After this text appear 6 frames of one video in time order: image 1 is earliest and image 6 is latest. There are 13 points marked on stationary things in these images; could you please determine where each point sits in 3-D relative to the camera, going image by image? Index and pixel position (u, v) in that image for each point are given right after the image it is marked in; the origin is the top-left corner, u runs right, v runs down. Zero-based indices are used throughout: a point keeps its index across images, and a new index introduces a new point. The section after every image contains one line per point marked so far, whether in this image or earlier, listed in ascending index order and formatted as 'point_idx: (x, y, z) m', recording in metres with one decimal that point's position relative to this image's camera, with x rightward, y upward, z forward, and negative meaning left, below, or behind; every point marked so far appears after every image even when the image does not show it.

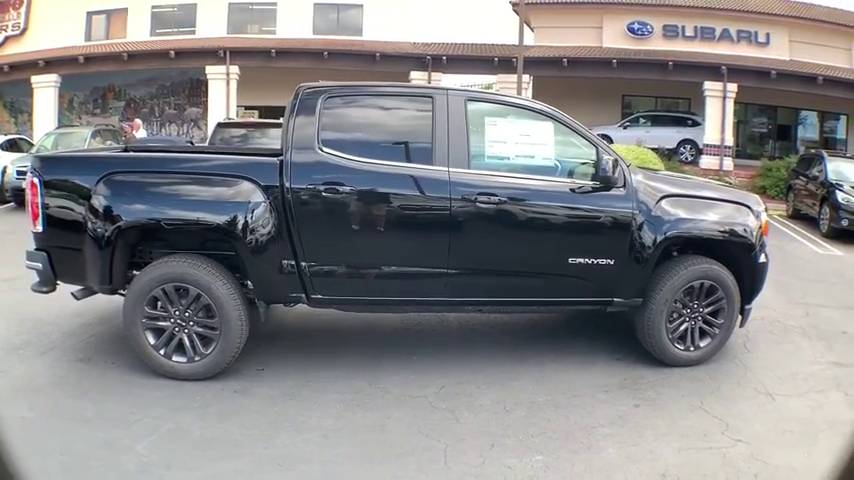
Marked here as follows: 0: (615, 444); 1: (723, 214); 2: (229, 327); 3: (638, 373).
0: (+1.1, -1.1, +3.6) m
1: (+2.3, +0.2, +4.9) m
2: (-1.3, -0.6, +4.1) m
3: (+1.6, -1.0, +4.8) m
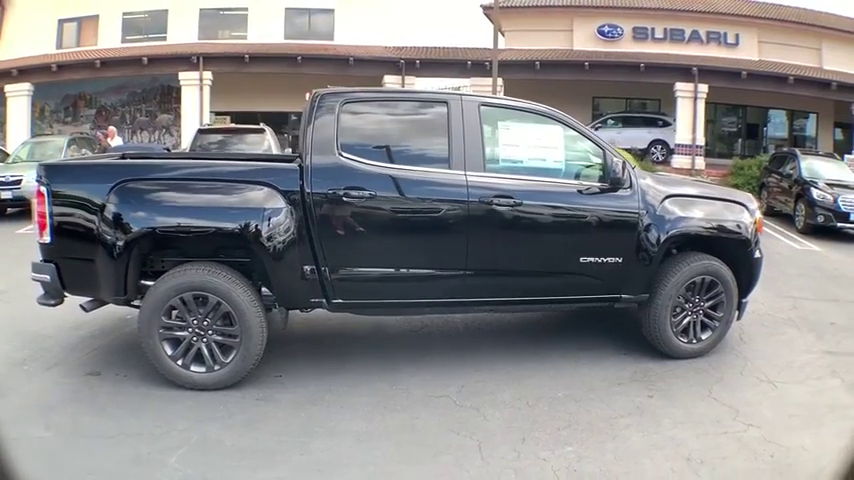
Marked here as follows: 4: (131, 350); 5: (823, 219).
0: (+1.2, -1.1, +3.7) m
1: (+2.4, +0.2, +5.1) m
2: (-1.1, -0.6, +4.1) m
3: (+1.7, -1.0, +4.9) m
4: (-2.4, -1.0, +5.2) m
5: (+7.1, +0.4, +11.4) m
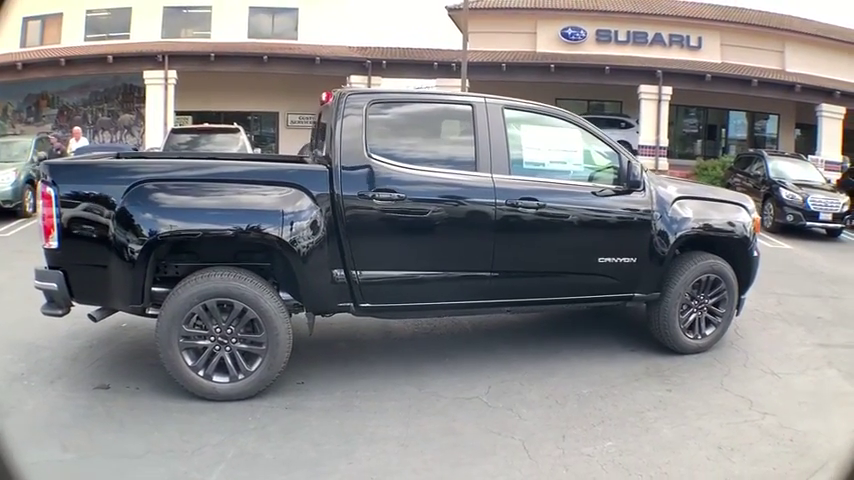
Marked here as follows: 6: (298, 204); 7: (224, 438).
0: (+1.4, -1.1, +3.8) m
1: (+2.5, +0.2, +5.2) m
2: (-1.0, -0.6, +4.0) m
3: (+1.8, -1.0, +5.0) m
4: (-2.3, -1.0, +5.0) m
5: (+6.8, +0.4, +11.8) m
6: (-0.8, +0.2, +4.1) m
7: (-1.1, -1.1, +3.5) m
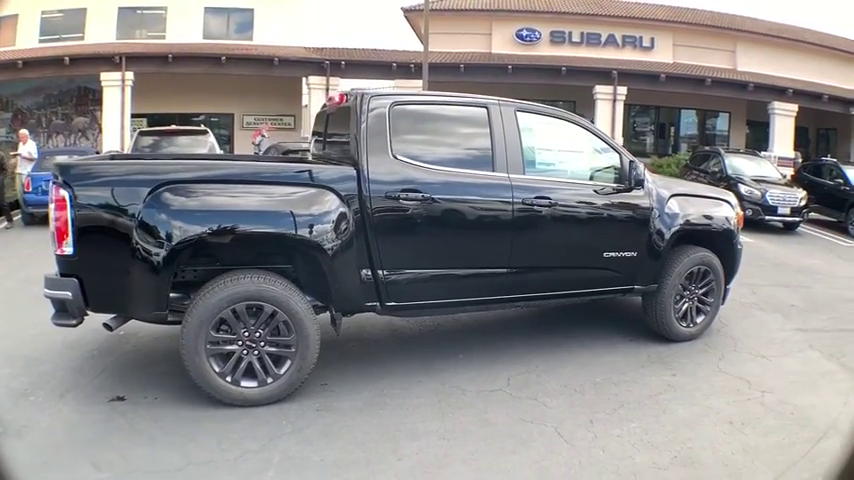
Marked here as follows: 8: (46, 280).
0: (+1.6, -1.1, +4.1) m
1: (+2.5, +0.3, +5.6) m
2: (-0.8, -0.6, +4.1) m
3: (+1.9, -0.9, +5.3) m
4: (-2.2, -1.1, +5.0) m
5: (+6.4, +0.6, +12.5) m
6: (-0.7, +0.2, +4.2) m
7: (-0.9, -1.1, +3.6) m
8: (-2.5, -0.3, +4.2) m
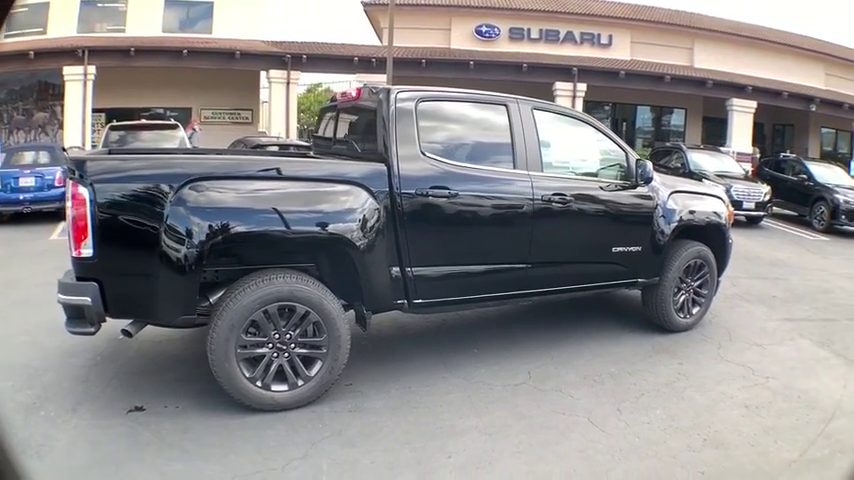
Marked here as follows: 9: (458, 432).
0: (+1.8, -1.0, +4.3) m
1: (+2.6, +0.3, +5.8) m
2: (-0.6, -0.6, +4.1) m
3: (+2.0, -0.9, +5.5) m
4: (-2.1, -1.1, +4.9) m
5: (+5.9, +0.7, +13.0) m
6: (-0.5, +0.2, +4.2) m
7: (-0.7, -1.1, +3.6) m
8: (-2.4, -0.3, +4.1) m
9: (+0.2, -1.1, +3.6) m
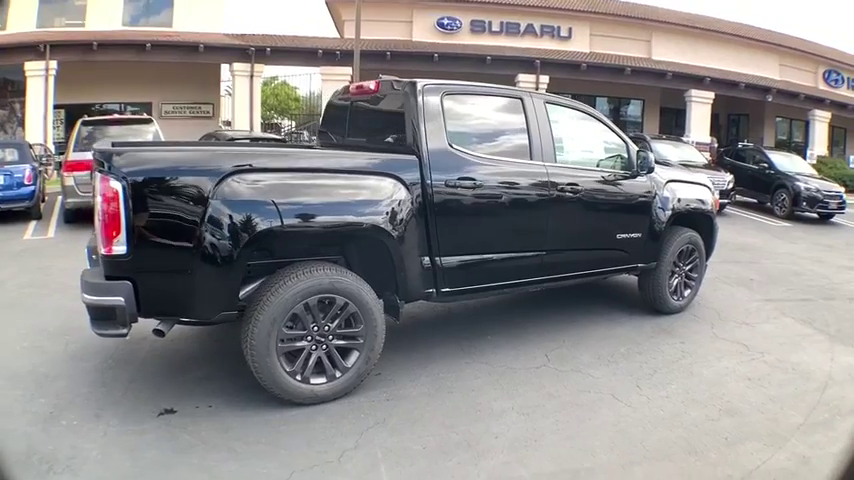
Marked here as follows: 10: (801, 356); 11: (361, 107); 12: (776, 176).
0: (+2.0, -0.9, +4.6) m
1: (+2.6, +0.5, +6.2) m
2: (-0.4, -0.6, +4.3) m
3: (+2.1, -0.8, +5.9) m
4: (-1.9, -1.0, +5.0) m
5: (+5.5, +1.0, +13.5) m
6: (-0.3, +0.3, +4.4) m
7: (-0.5, -1.1, +3.8) m
8: (-2.2, -0.3, +4.2) m
9: (+0.4, -1.0, +3.8) m
10: (+3.0, -0.9, +5.0) m
11: (-0.6, +1.1, +5.4) m
12: (+7.7, +1.4, +14.1) m
